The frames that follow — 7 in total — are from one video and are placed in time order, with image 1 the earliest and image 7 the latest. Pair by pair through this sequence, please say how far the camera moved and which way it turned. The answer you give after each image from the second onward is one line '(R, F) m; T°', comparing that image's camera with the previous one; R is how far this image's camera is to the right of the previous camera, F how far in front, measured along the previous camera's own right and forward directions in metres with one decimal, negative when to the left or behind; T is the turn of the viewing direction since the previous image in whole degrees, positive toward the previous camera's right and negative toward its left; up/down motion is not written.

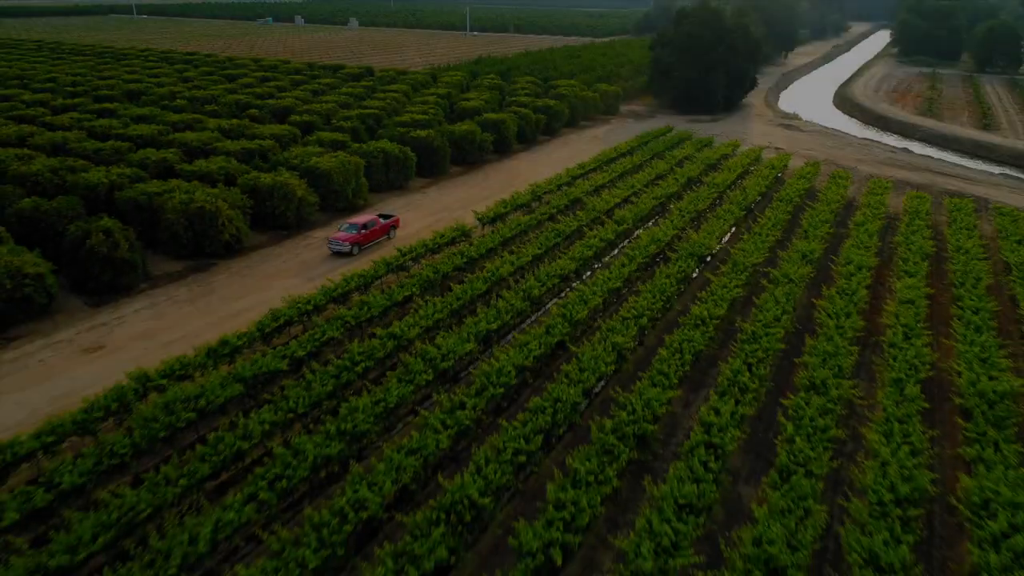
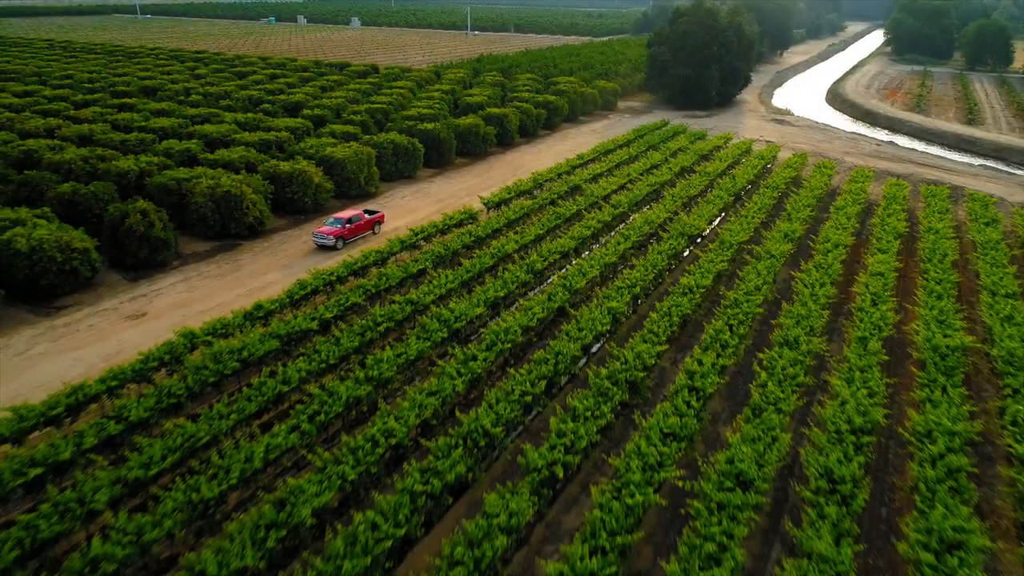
(-0.1, -1.3) m; 0°
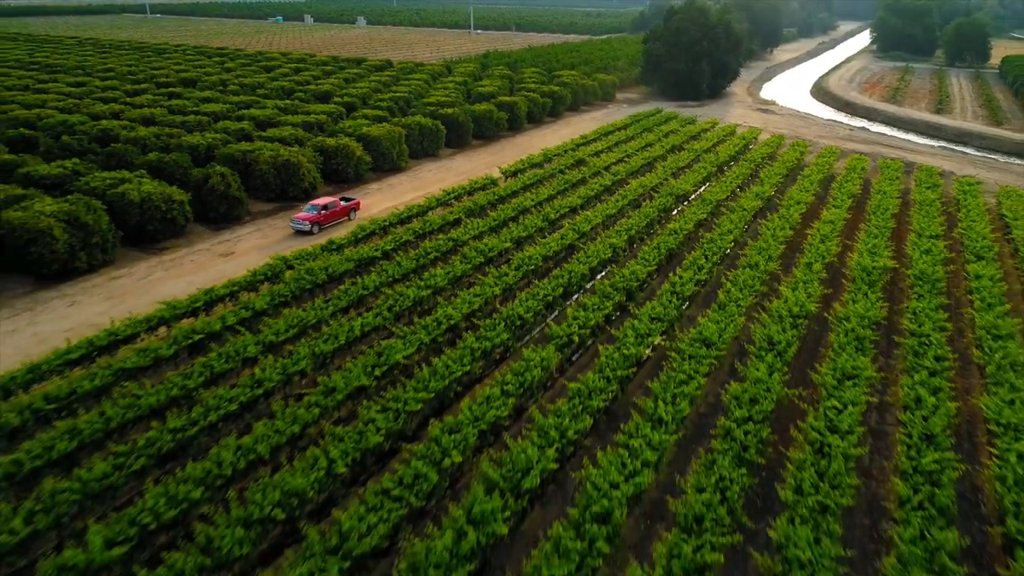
(-0.7, -3.3) m; 0°
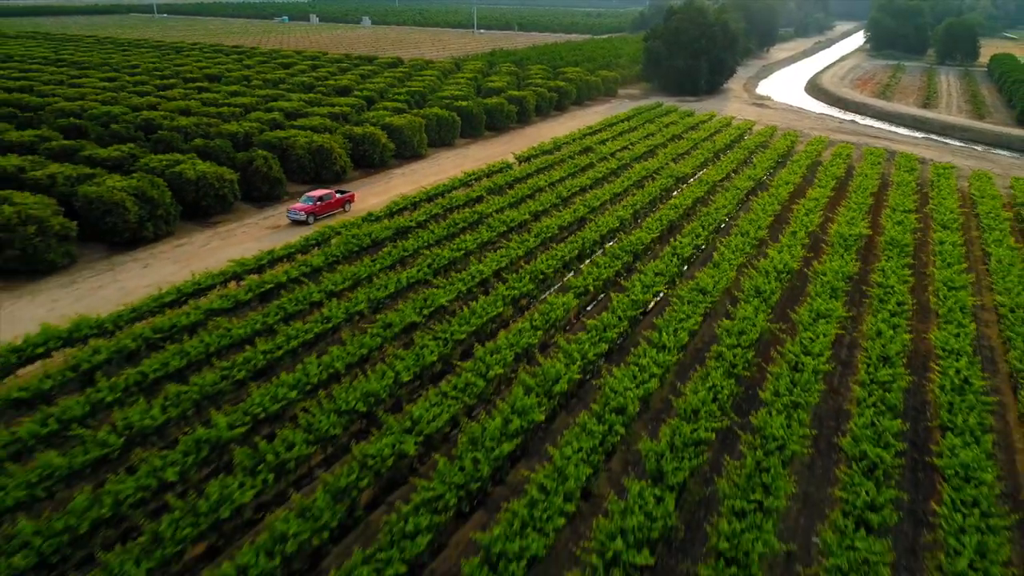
(-0.7, -2.0) m; 0°
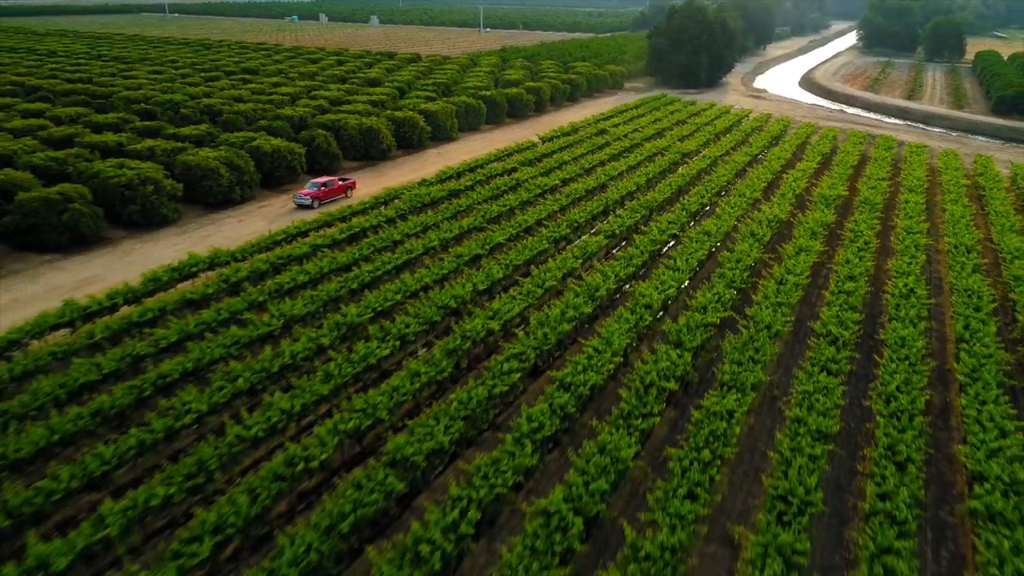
(-1.3, -3.2) m; 0°
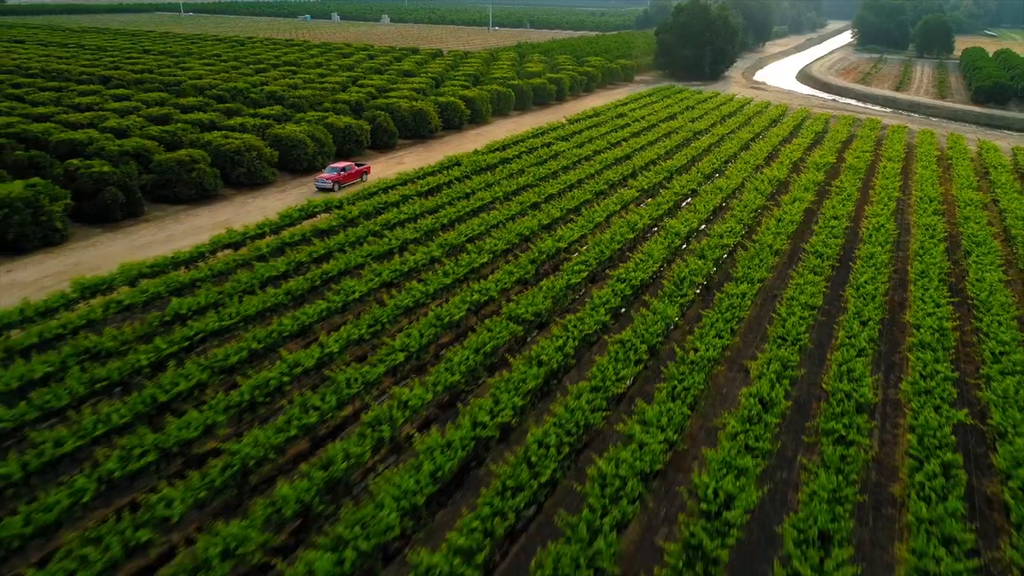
(-1.9, -3.8) m; 0°
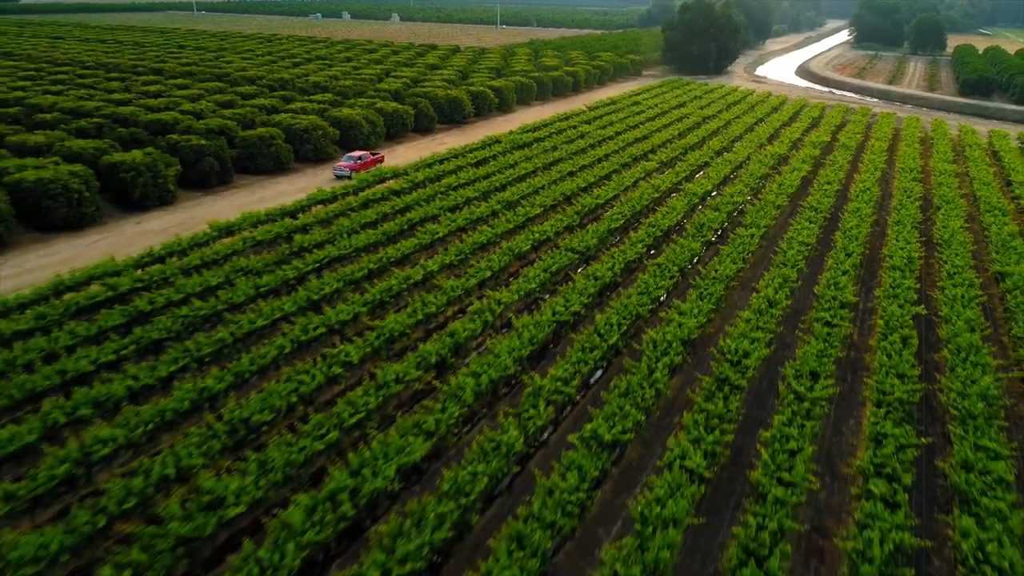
(-1.6, -3.2) m; 0°
